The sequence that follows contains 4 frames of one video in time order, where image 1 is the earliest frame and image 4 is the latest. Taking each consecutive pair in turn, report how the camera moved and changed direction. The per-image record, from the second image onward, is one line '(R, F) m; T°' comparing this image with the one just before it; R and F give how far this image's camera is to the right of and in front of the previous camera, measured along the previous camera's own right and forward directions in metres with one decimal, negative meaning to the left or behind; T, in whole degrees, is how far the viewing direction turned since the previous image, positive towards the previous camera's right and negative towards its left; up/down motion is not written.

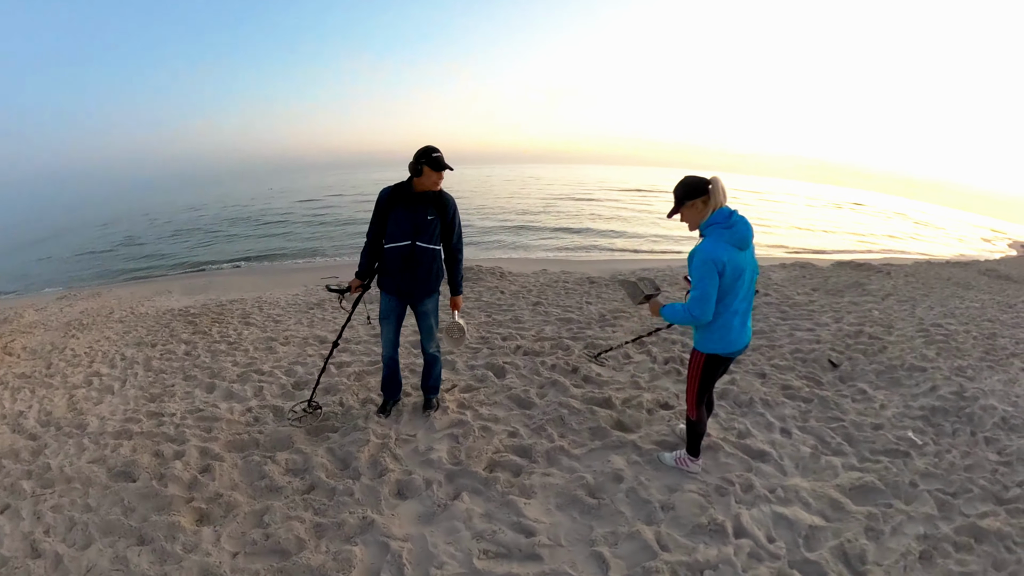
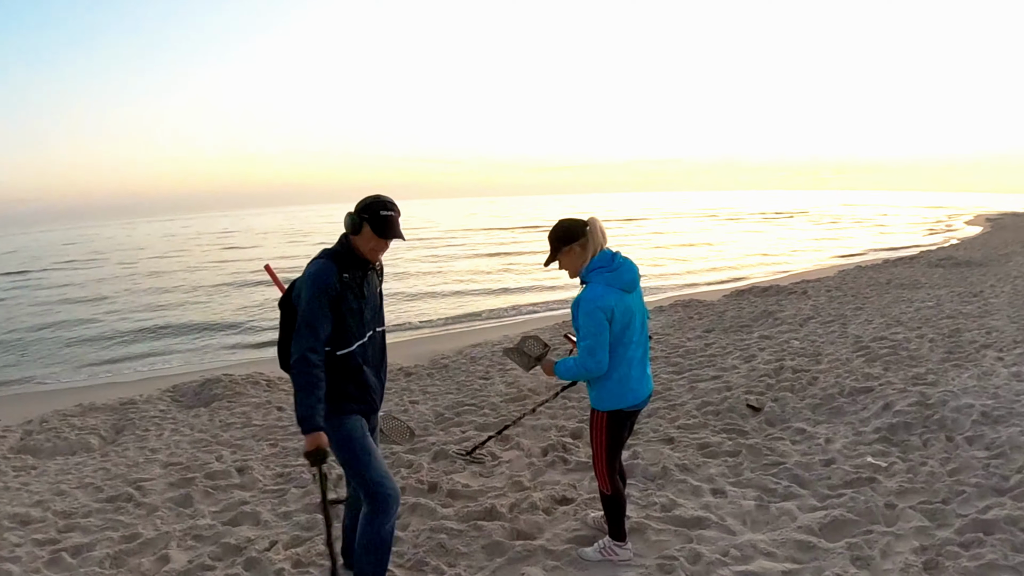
(-1.4, +1.1) m; +33°
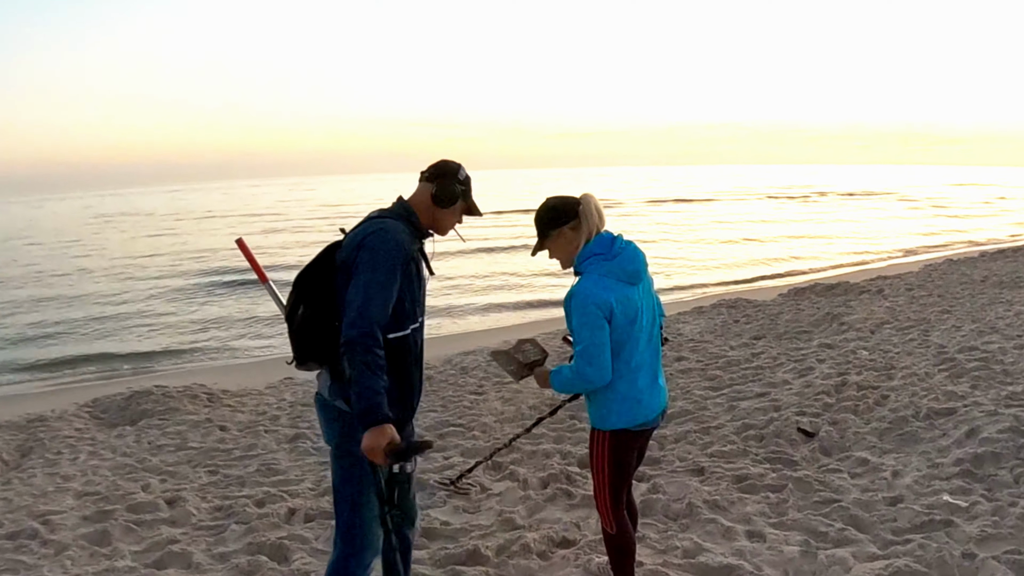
(+0.2, +0.7) m; -2°
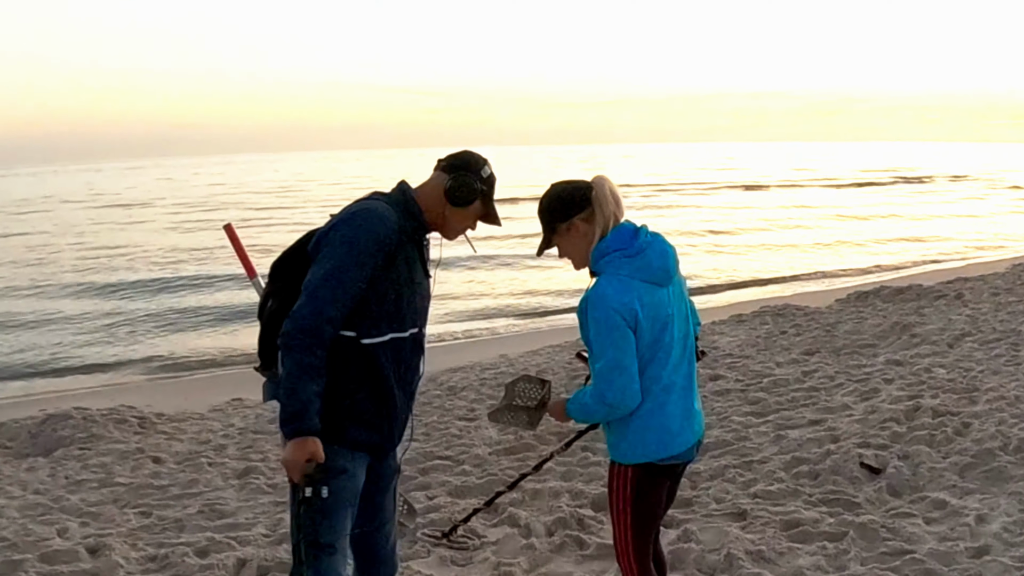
(0.0, +0.5) m; -1°
